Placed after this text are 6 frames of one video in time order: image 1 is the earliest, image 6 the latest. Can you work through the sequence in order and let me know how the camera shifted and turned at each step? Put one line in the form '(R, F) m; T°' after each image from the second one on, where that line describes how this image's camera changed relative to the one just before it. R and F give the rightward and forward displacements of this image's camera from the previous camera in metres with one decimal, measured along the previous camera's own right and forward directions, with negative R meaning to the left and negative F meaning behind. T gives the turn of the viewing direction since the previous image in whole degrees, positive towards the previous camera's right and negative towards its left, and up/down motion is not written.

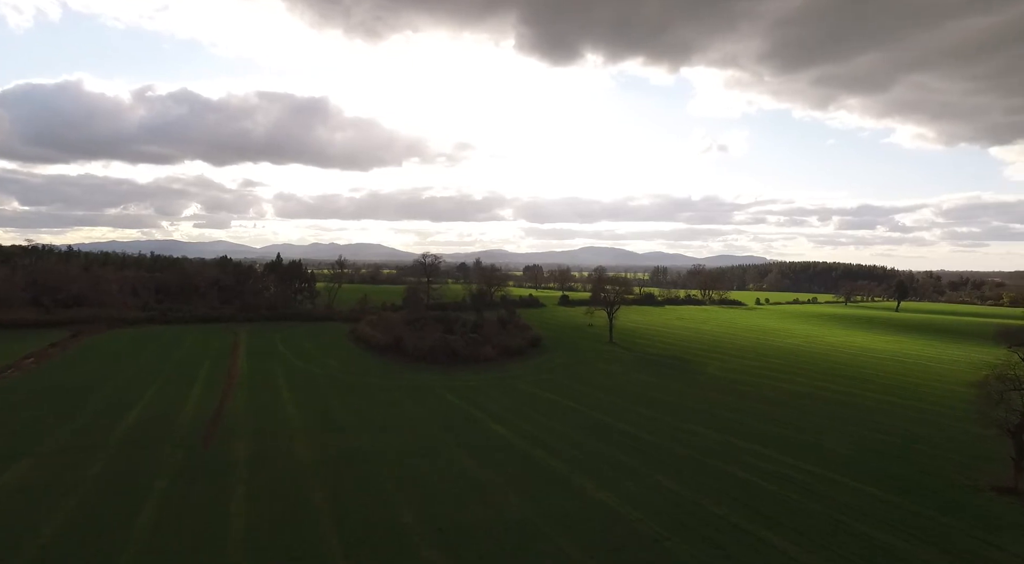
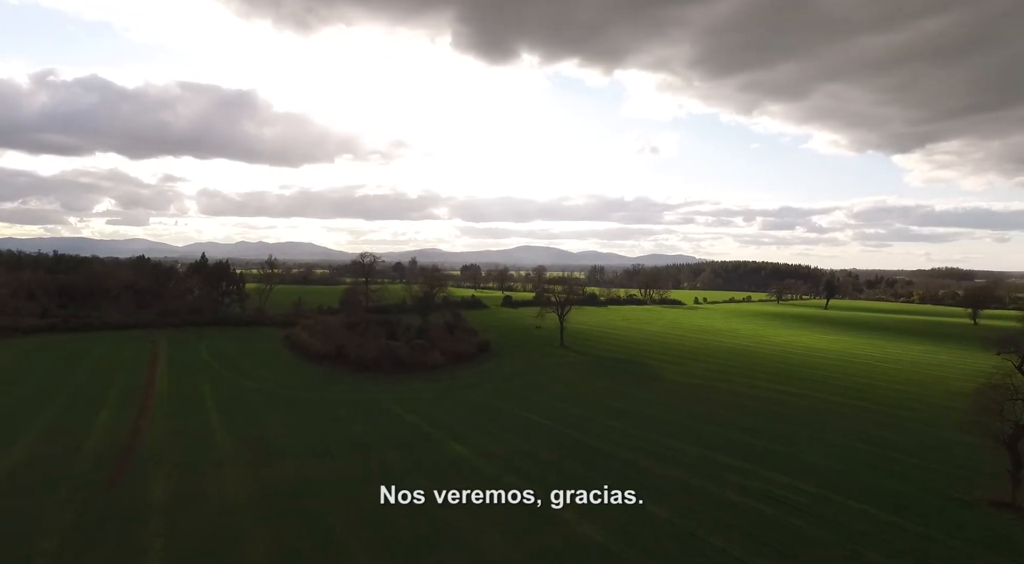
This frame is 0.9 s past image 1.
(-1.1, +2.7) m; +6°
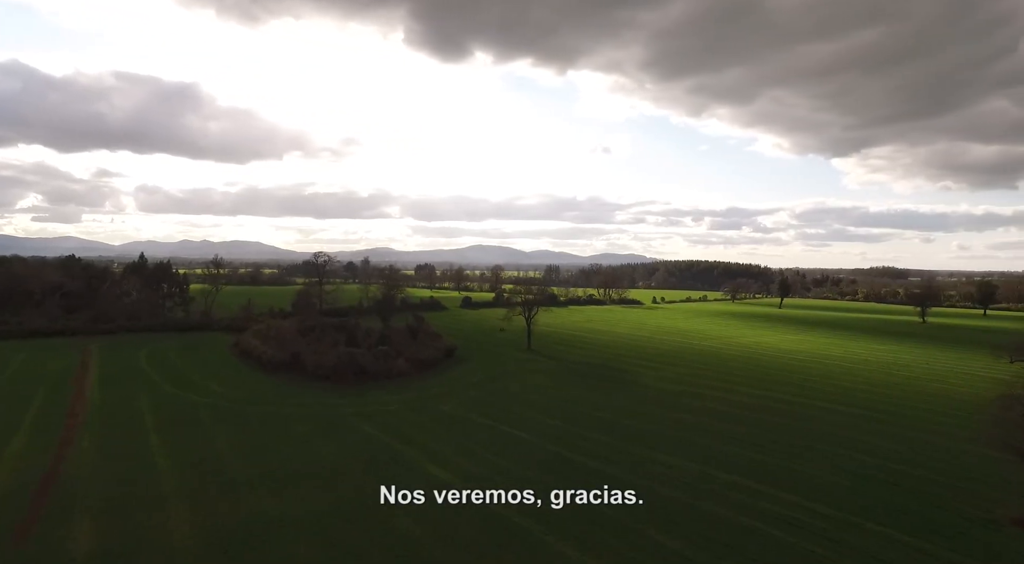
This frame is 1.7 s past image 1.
(-1.2, +2.5) m; +4°
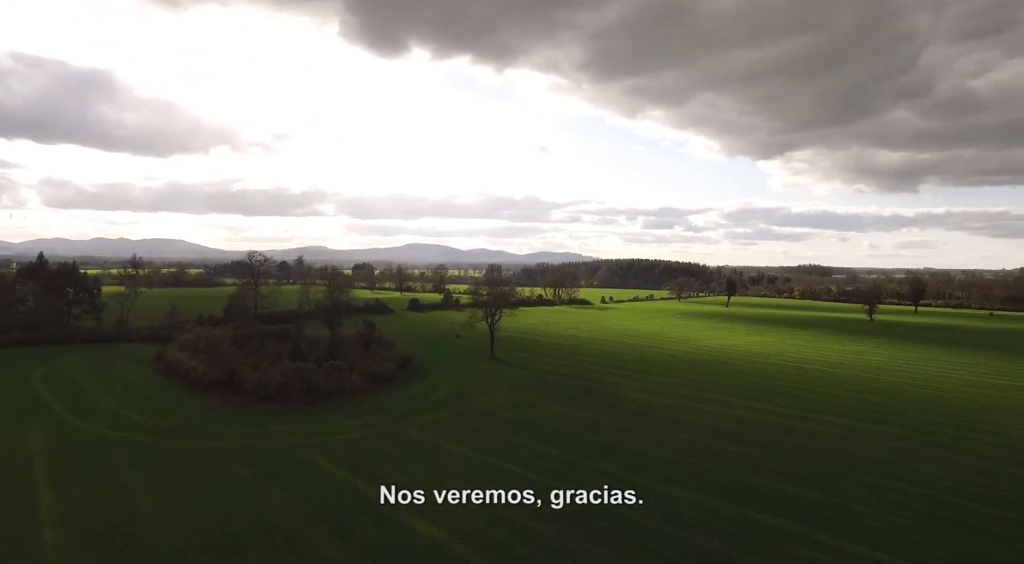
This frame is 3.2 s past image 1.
(-2.3, +4.9) m; +6°
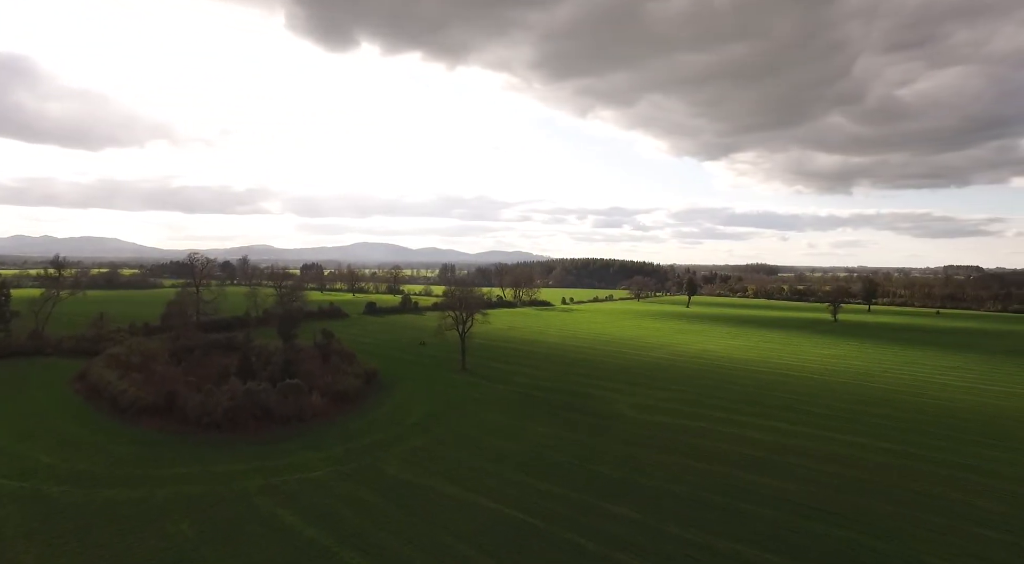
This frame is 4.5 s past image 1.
(-1.9, +4.3) m; +5°
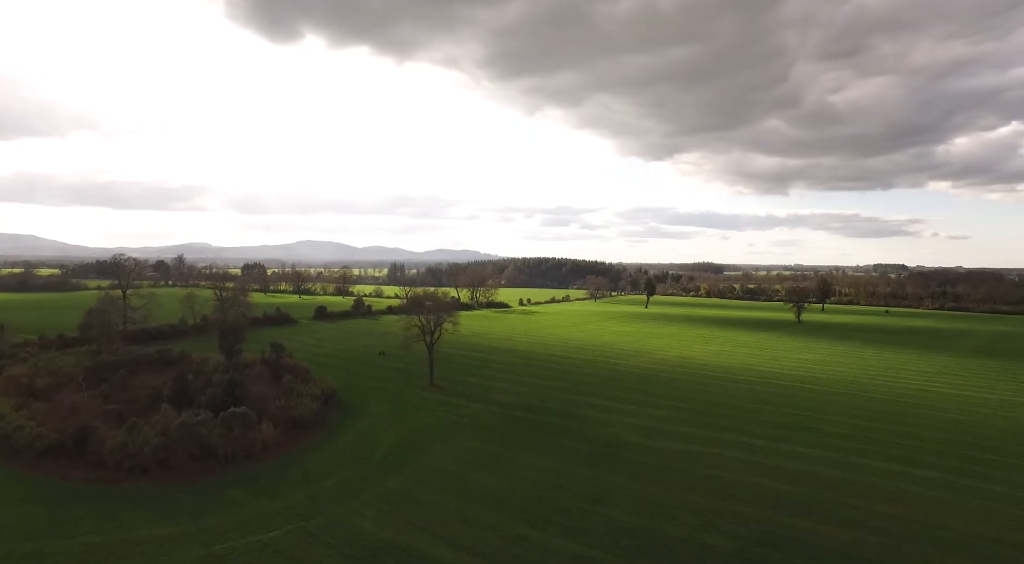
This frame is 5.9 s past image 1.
(-2.0, +4.8) m; +5°
